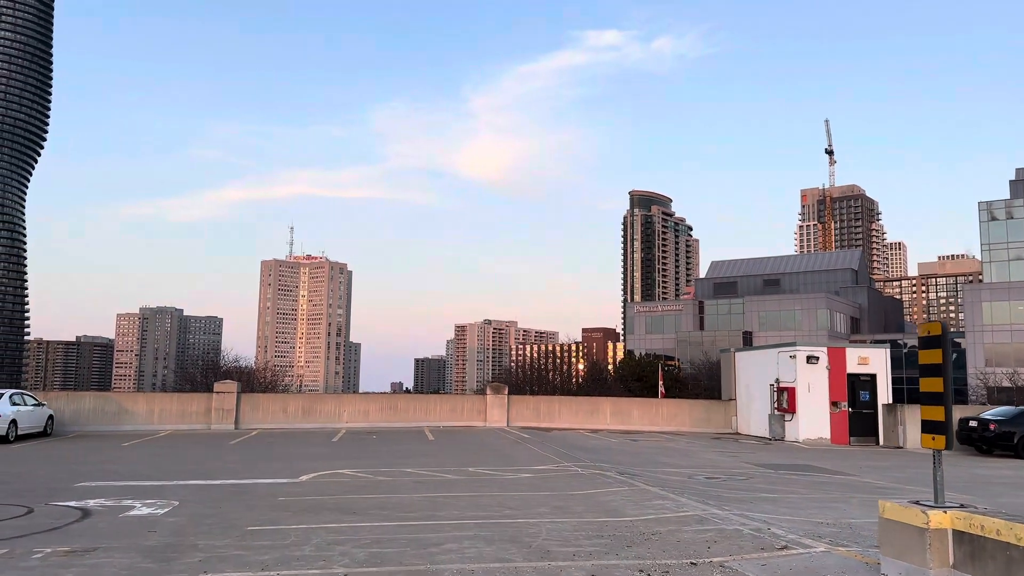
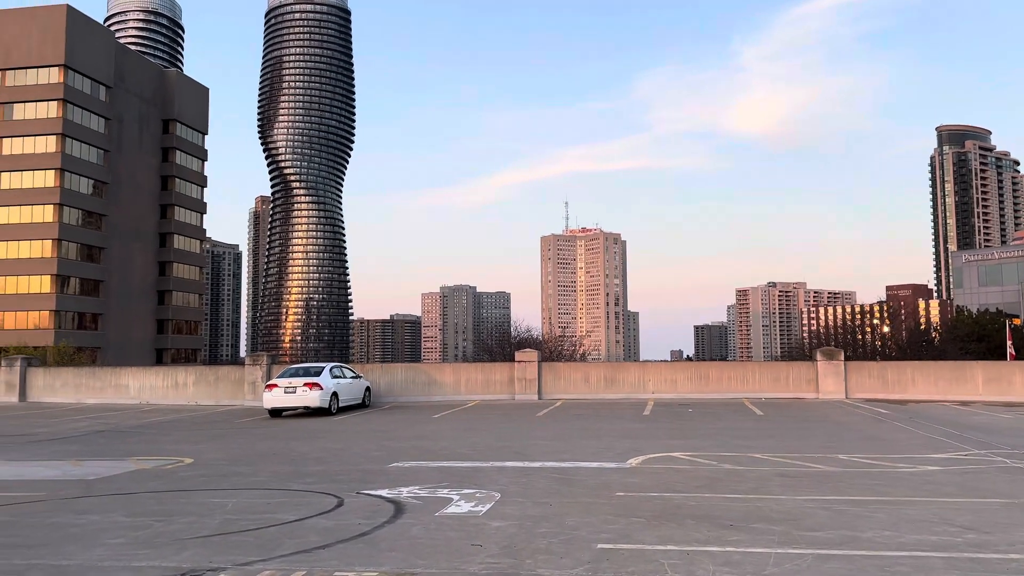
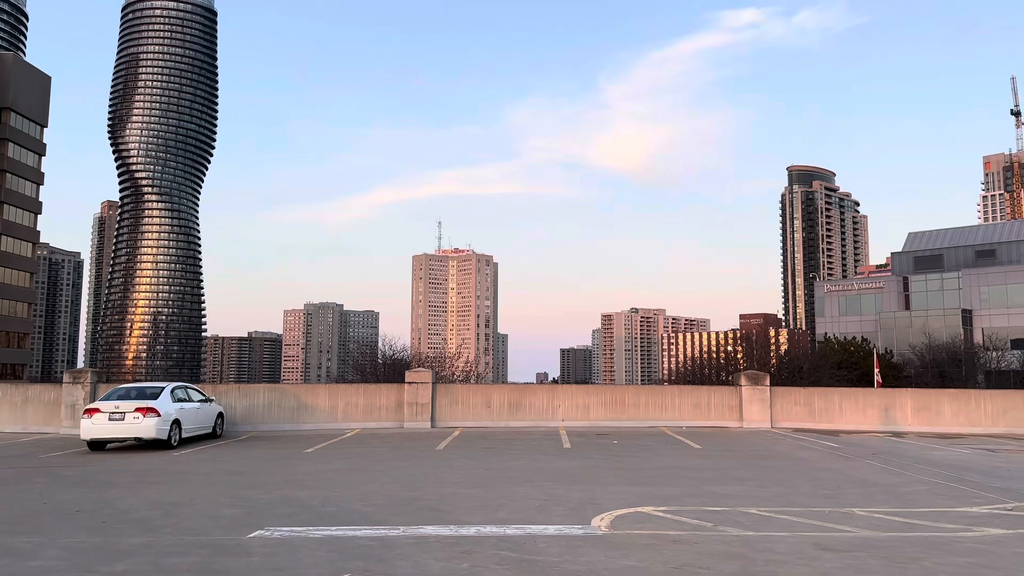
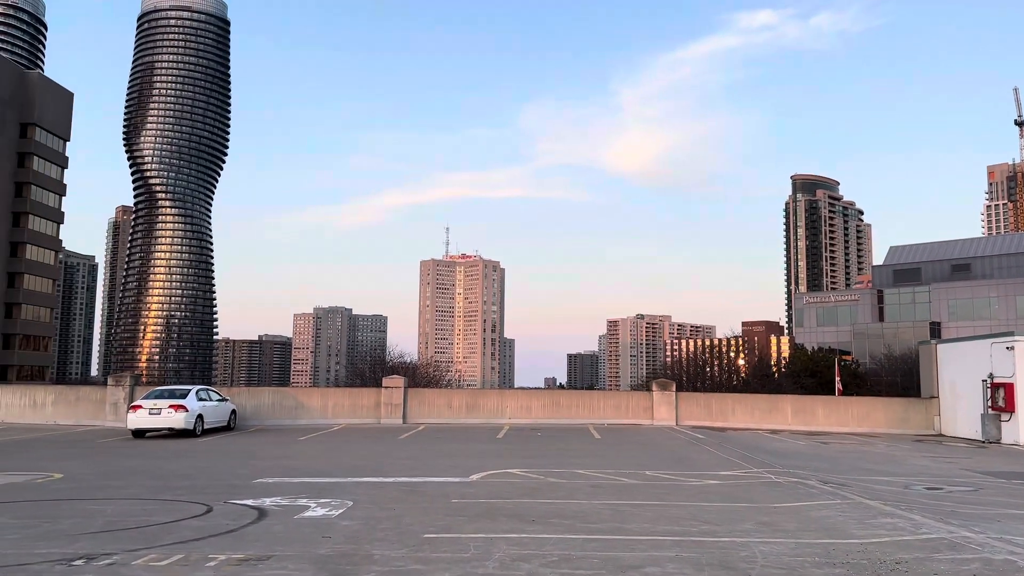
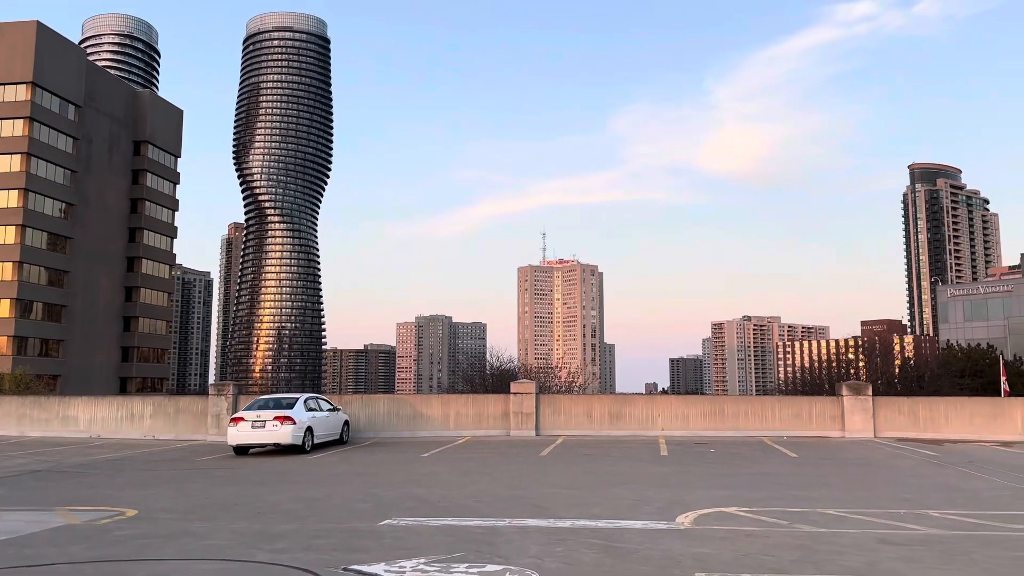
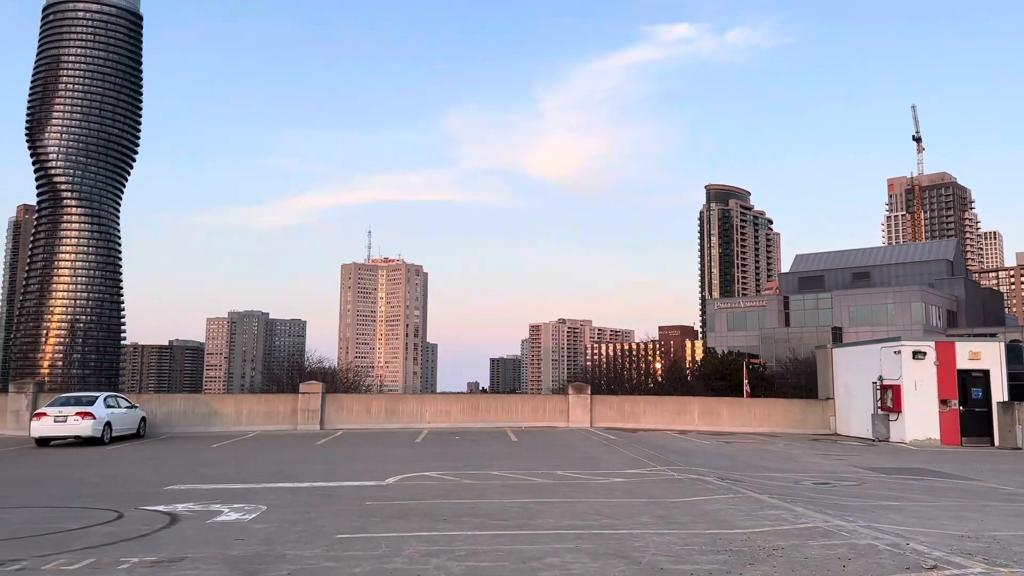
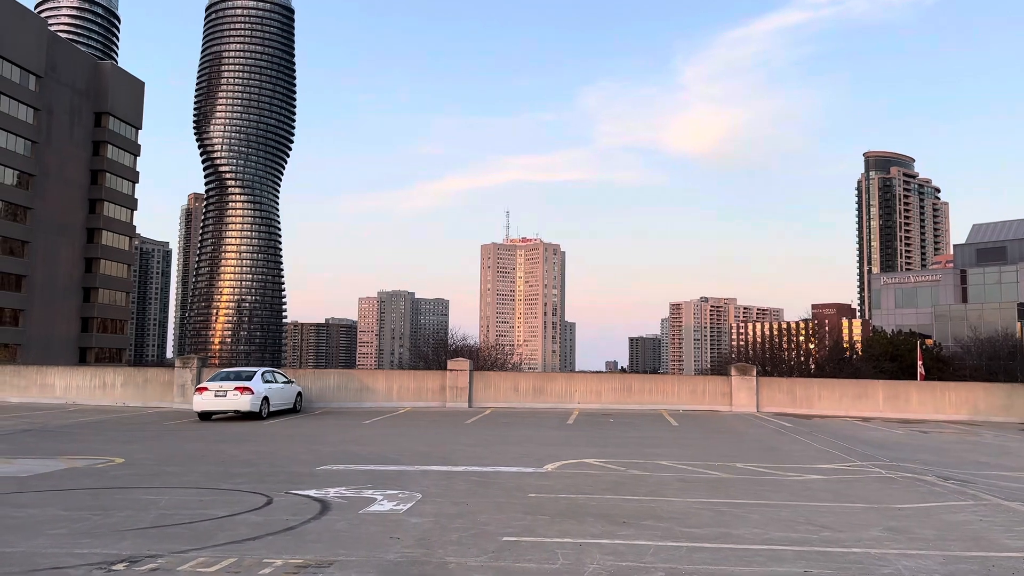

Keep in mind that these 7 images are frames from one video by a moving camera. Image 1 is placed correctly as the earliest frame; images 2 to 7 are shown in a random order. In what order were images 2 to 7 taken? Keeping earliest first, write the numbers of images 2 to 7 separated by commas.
6, 4, 7, 2, 5, 3
